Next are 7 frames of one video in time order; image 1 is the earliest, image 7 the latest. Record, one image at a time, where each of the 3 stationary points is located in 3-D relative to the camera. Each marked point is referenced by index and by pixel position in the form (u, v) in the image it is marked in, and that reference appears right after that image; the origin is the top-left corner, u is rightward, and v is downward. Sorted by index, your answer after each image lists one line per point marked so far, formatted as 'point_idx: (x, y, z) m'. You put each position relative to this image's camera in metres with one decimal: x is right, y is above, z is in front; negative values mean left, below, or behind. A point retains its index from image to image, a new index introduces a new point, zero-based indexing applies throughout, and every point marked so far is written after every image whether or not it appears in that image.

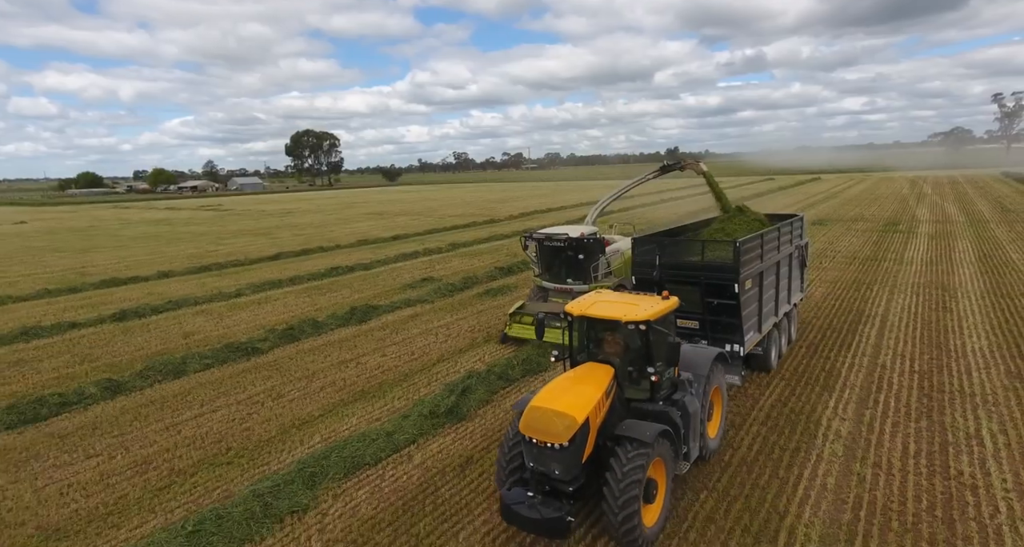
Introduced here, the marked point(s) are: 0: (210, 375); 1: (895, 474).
0: (-5.5, -1.8, +9.4) m
1: (+4.2, -2.2, +6.0) m
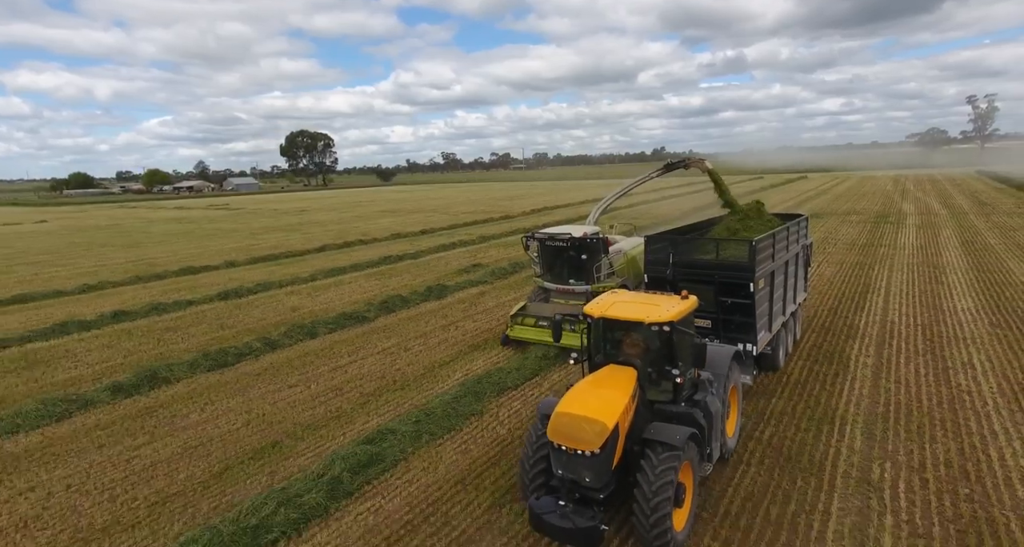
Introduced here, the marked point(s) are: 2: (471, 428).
0: (-3.8, -1.3, +11.4) m
1: (+6.0, -1.6, +8.3) m
2: (-0.6, -2.1, +7.5) m
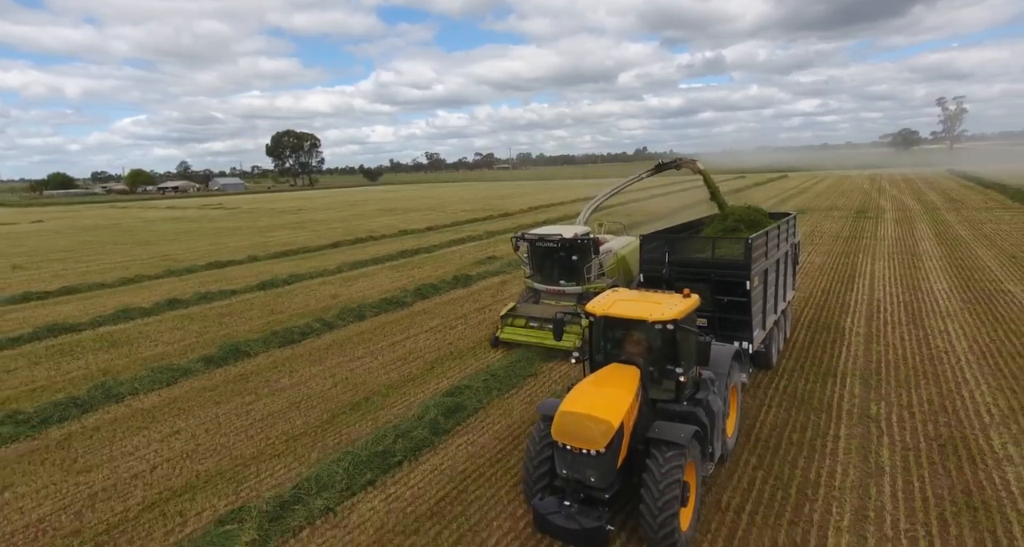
0: (-3.1, -1.0, +12.6) m
1: (+6.8, -1.3, +9.8) m
2: (+0.3, -1.8, +8.8) m
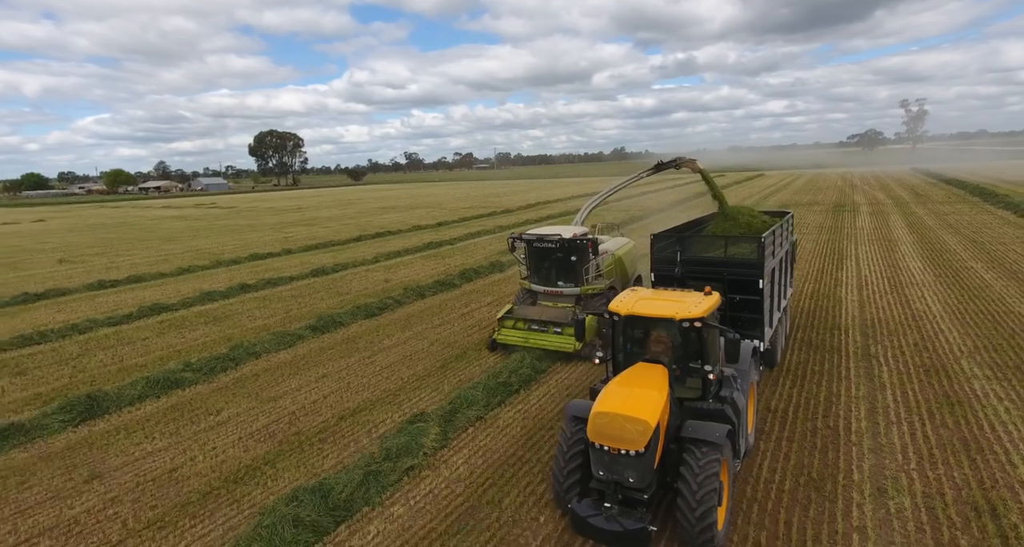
0: (-2.0, -0.6, +14.4) m
1: (+8.0, -0.7, +12.0) m
2: (+1.6, -1.3, +10.7) m
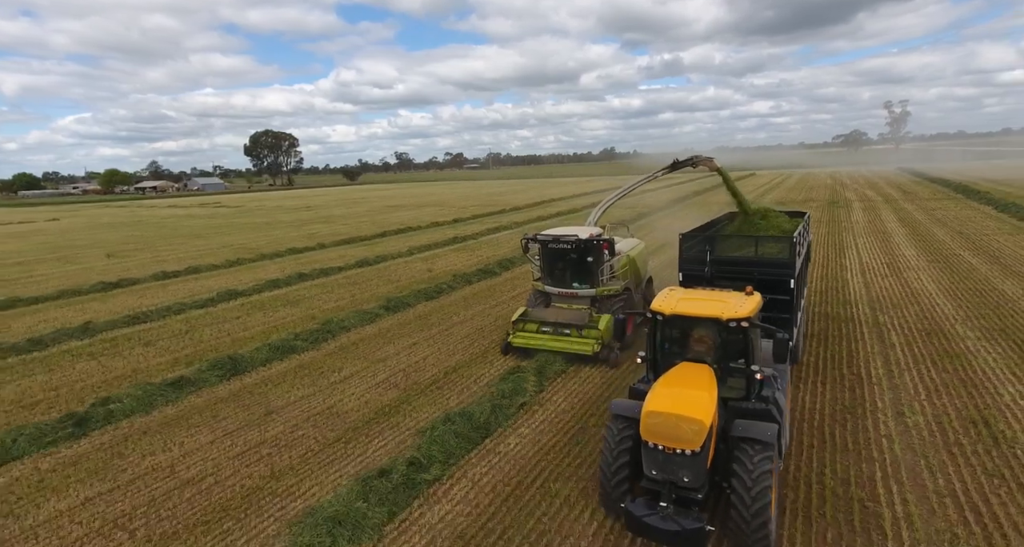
0: (-0.9, -0.3, +15.9) m
1: (+9.2, -0.4, +13.7) m
2: (+2.7, -1.0, +12.3) m
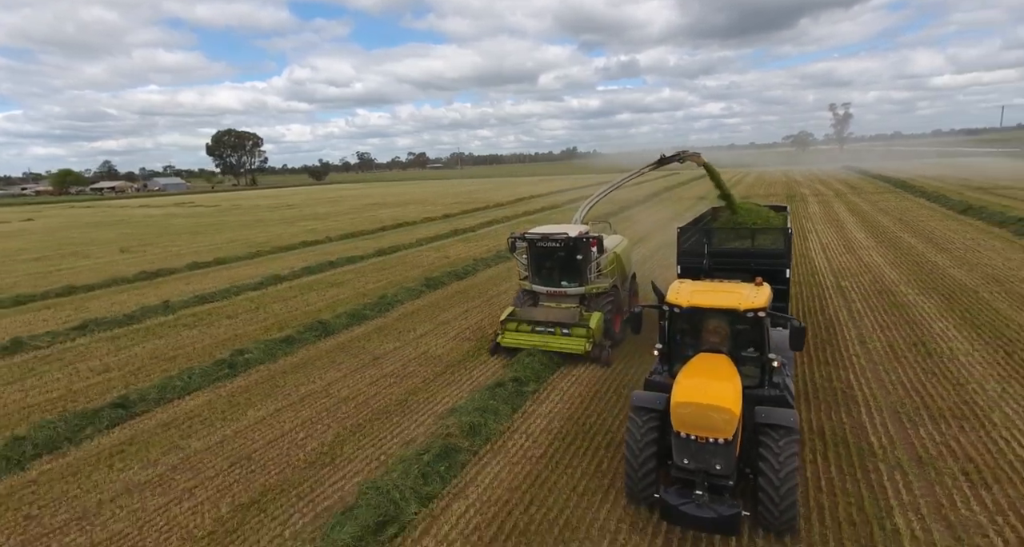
0: (-0.5, +0.2, +17.9) m
1: (+9.7, +0.3, +16.3) m
2: (+3.4, -0.4, +14.5) m
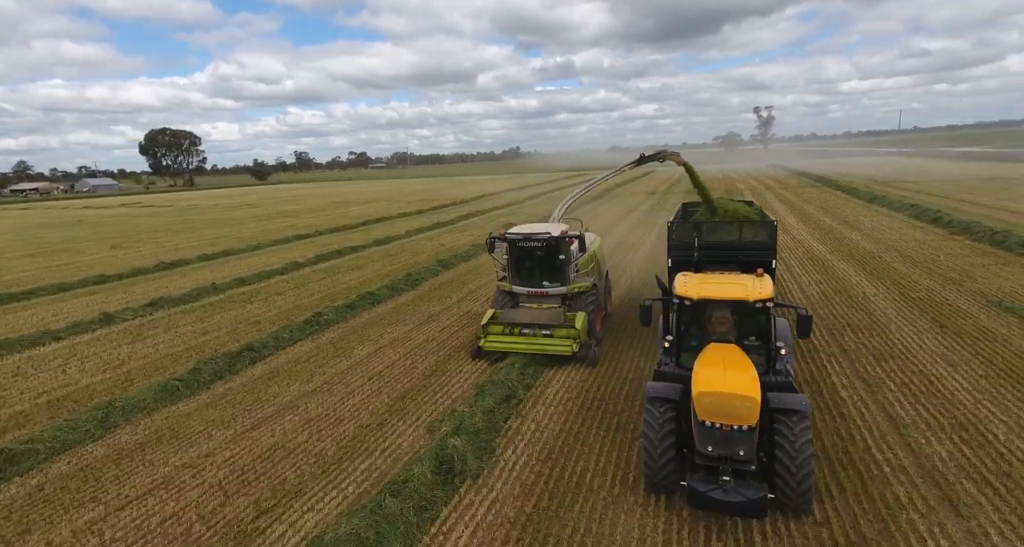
0: (-0.8, +0.8, +20.2) m
1: (+9.5, +1.1, +19.7) m
2: (+3.4, +0.3, +17.3) m
